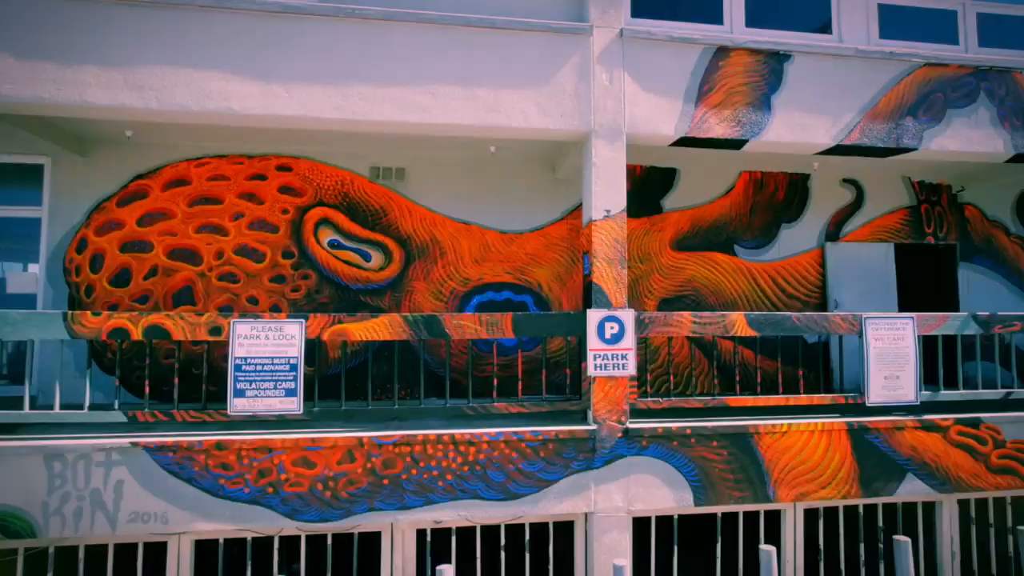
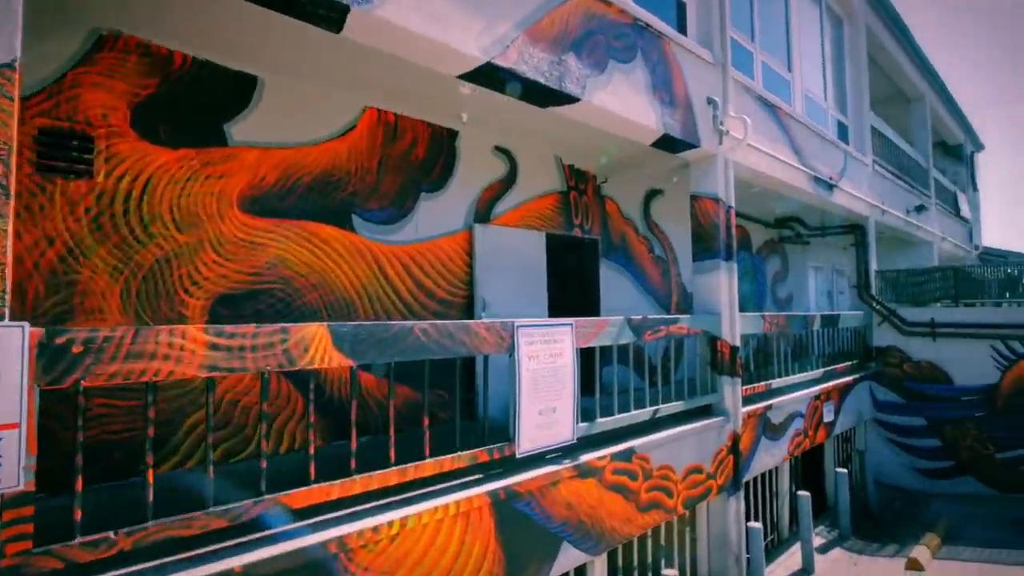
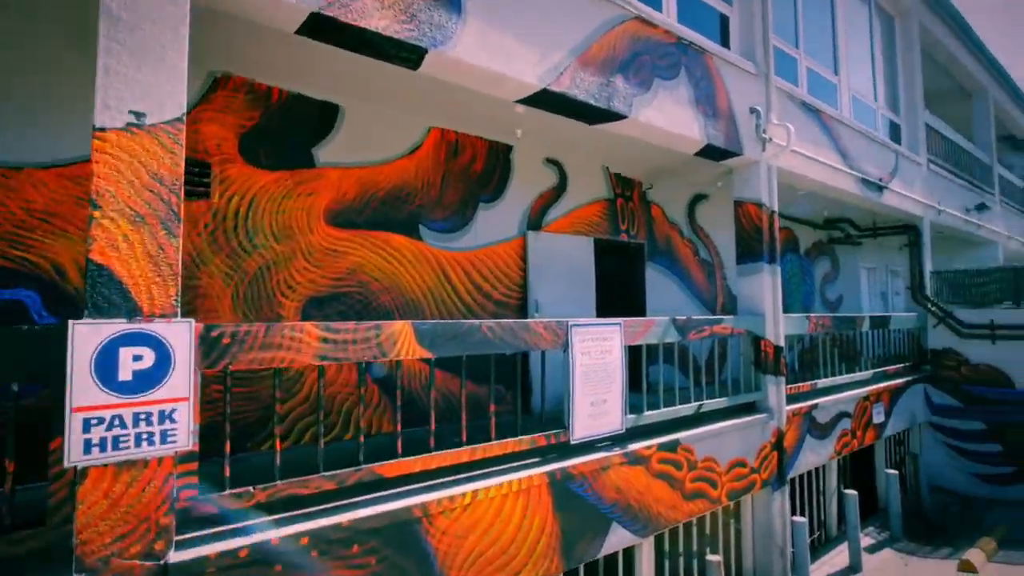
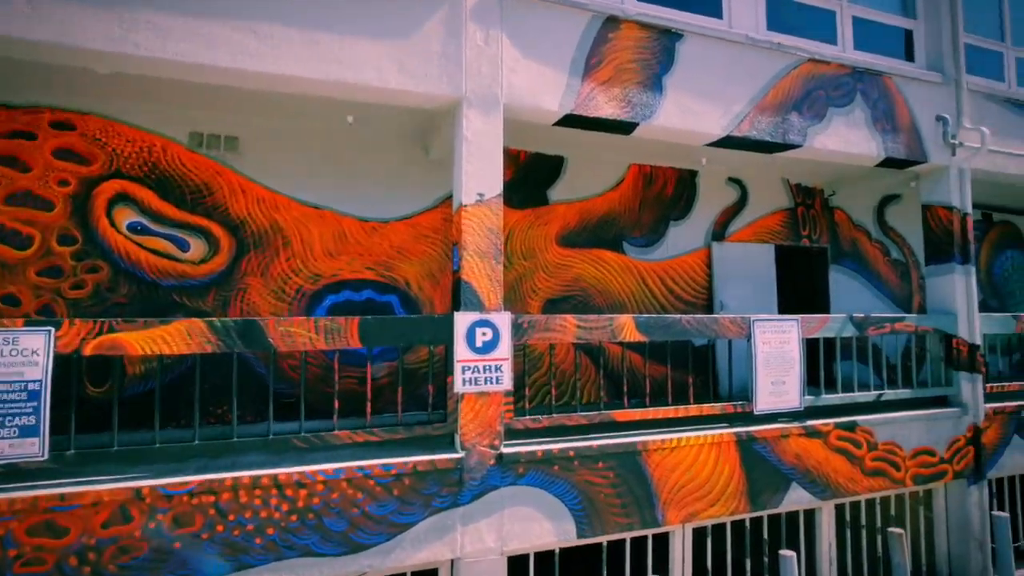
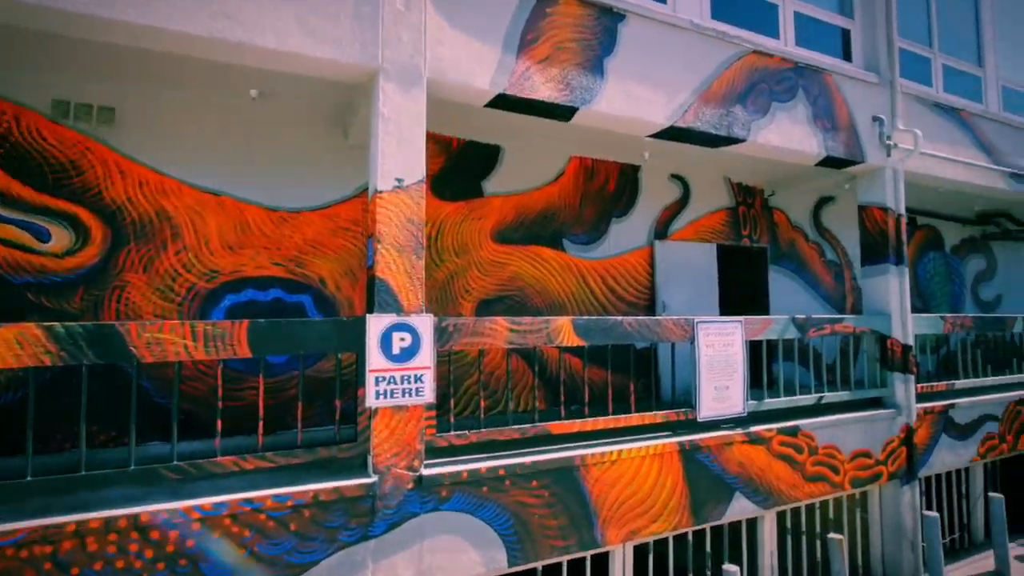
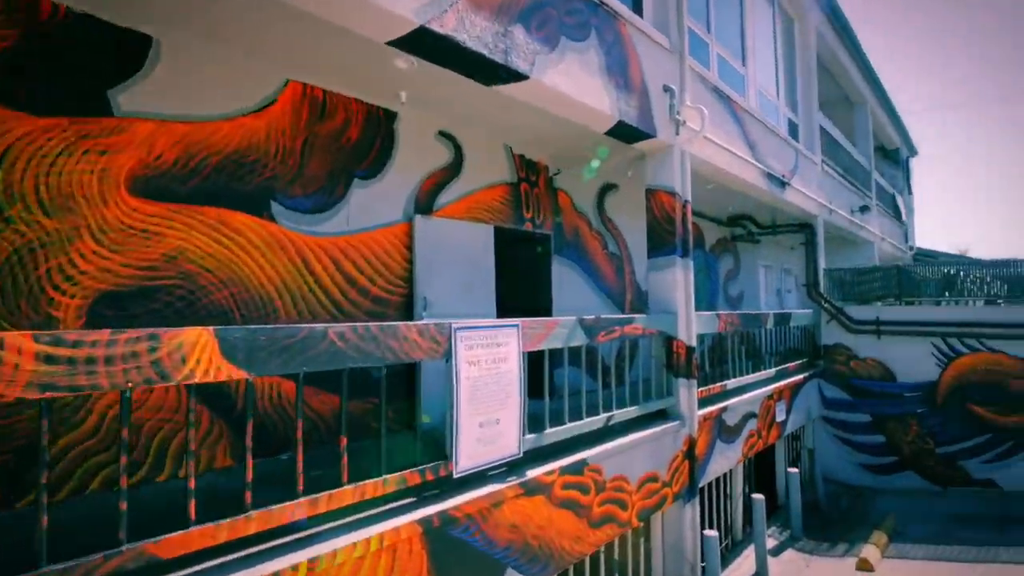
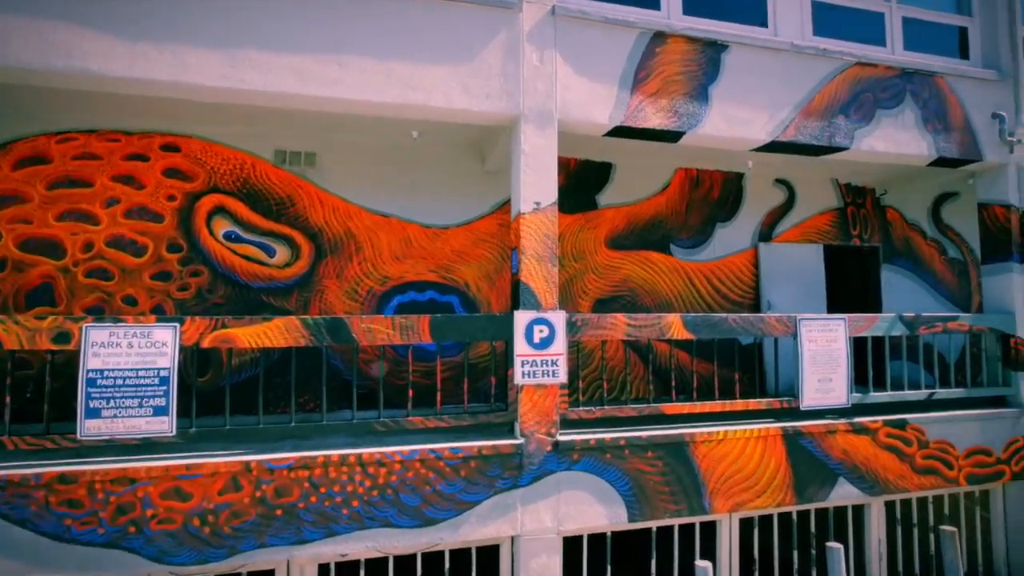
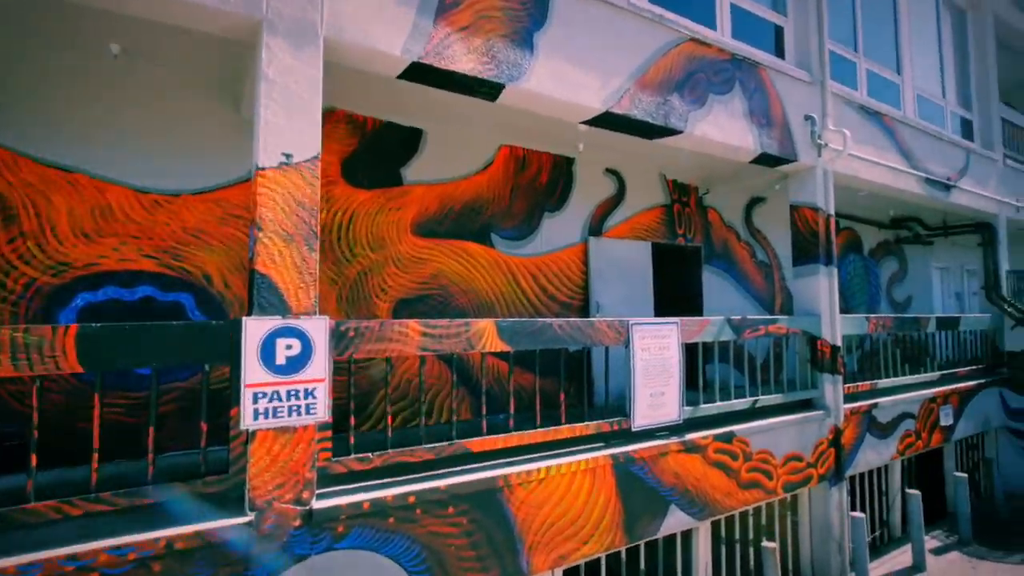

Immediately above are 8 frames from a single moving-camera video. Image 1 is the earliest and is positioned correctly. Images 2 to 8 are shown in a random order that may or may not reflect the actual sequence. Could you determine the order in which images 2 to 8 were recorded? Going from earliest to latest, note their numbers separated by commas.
7, 4, 5, 8, 3, 2, 6
